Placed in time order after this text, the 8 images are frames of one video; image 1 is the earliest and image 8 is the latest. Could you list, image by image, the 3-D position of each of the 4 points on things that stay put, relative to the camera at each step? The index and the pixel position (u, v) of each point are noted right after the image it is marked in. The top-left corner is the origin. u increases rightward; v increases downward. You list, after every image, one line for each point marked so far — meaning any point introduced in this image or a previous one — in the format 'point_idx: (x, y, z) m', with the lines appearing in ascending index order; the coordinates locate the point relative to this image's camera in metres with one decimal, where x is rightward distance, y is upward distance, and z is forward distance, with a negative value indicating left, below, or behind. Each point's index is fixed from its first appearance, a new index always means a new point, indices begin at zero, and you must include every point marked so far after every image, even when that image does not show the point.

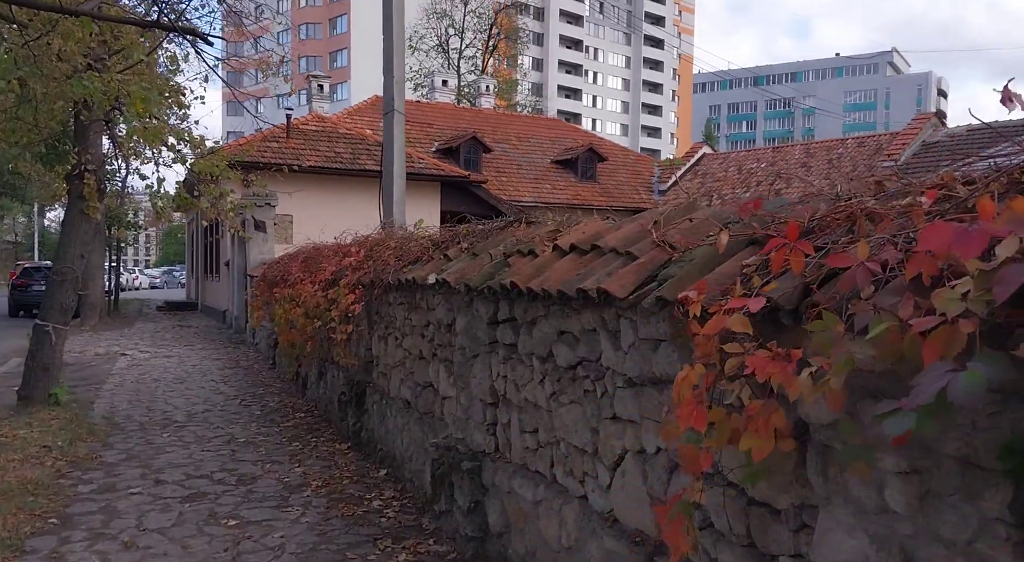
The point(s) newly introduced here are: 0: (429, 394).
0: (-0.5, -0.7, +5.4) m
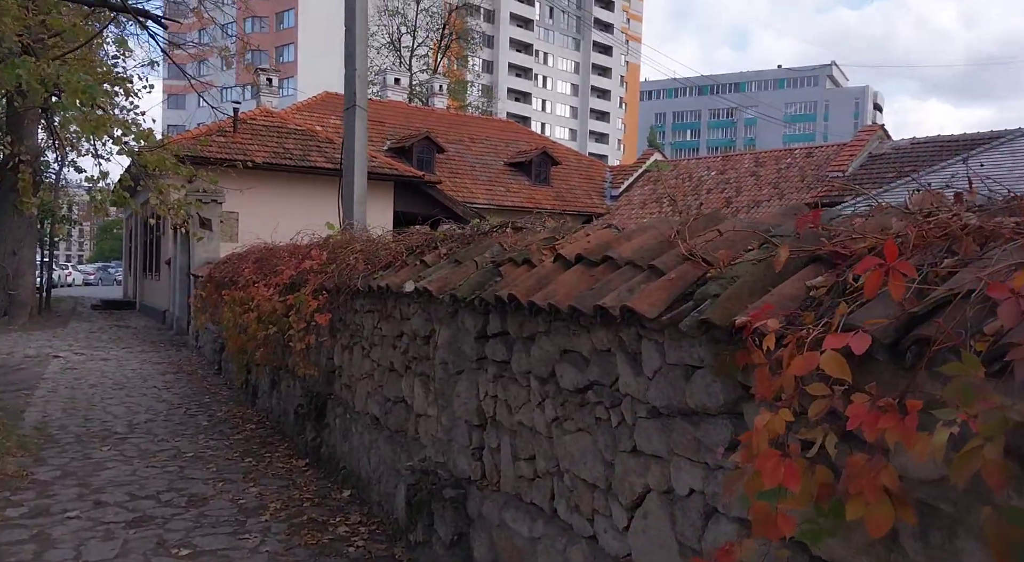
0: (-0.6, -0.8, +5.0) m
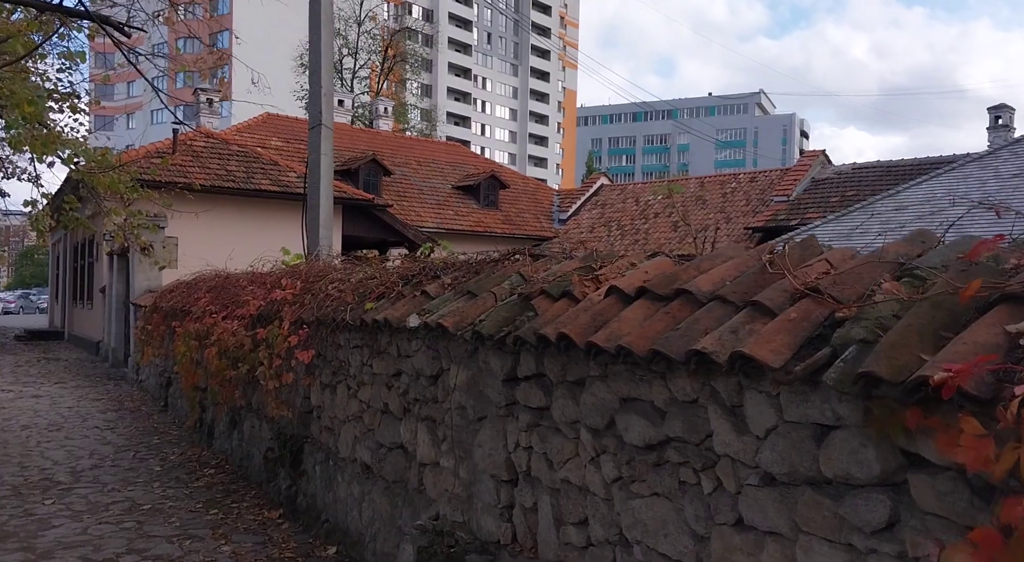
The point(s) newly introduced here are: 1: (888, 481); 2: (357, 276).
0: (-0.6, -0.9, +4.5) m
1: (+0.8, -0.4, +1.8) m
2: (-1.0, 0.0, +5.4) m
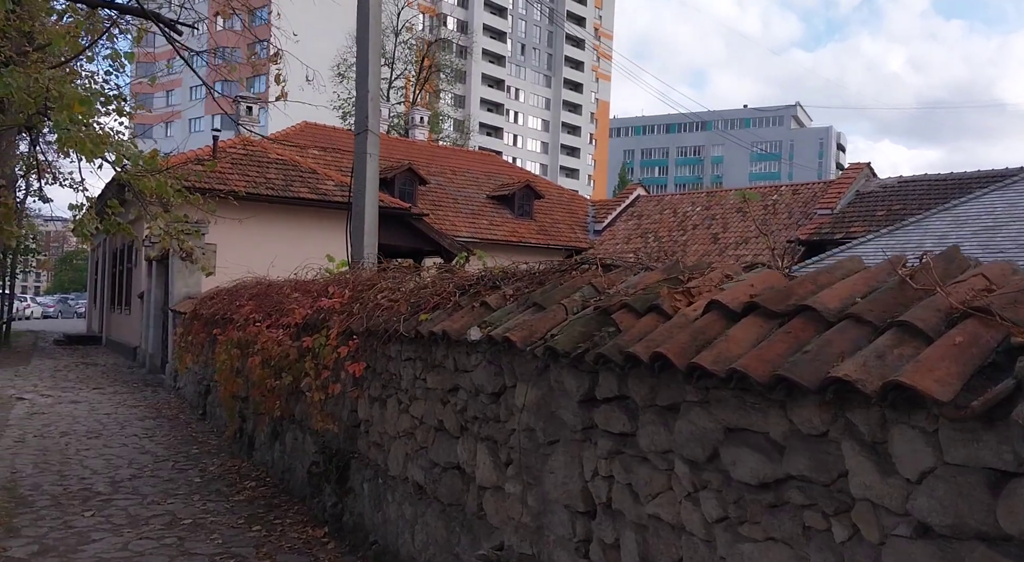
0: (-0.3, -1.0, +4.2) m
1: (+1.0, -0.5, +1.5) m
2: (-0.6, 0.0, +5.1) m
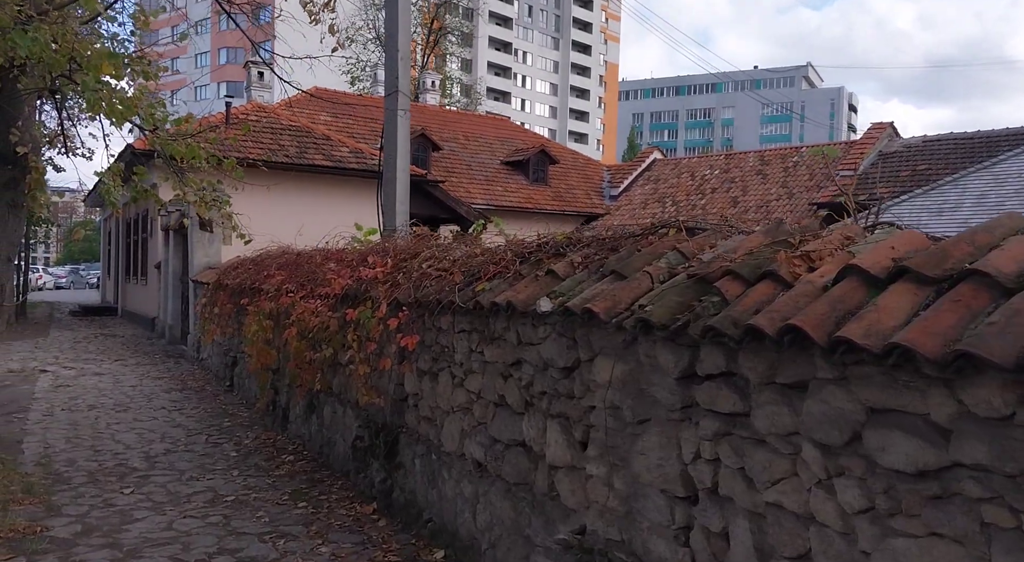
0: (+0.1, -0.8, +4.0) m
1: (+1.3, -0.4, +1.2) m
2: (-0.3, +0.2, +4.9) m
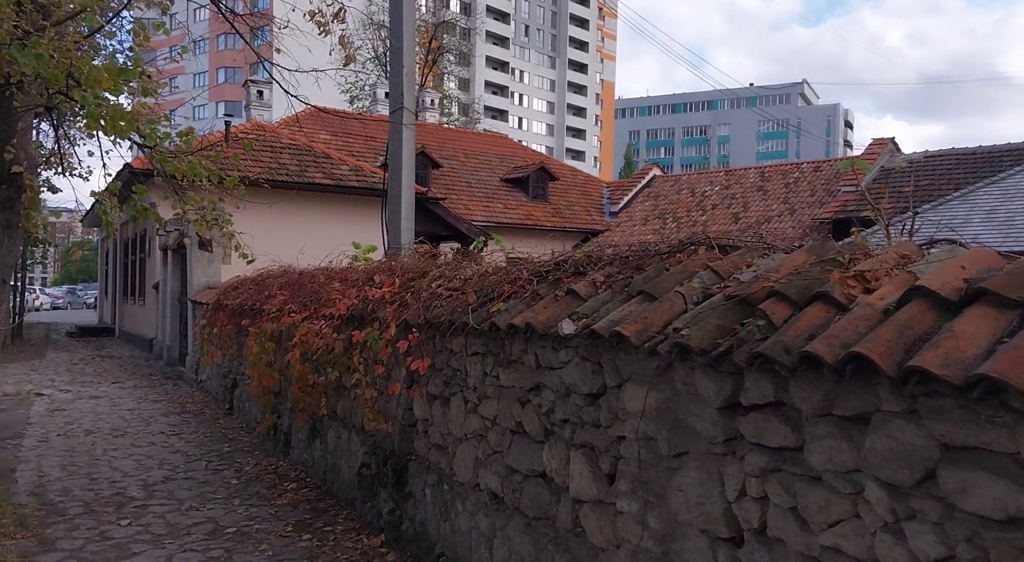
0: (+0.1, -0.9, +3.8) m
1: (+1.4, -0.4, +1.0) m
2: (-0.2, 0.0, +4.7) m
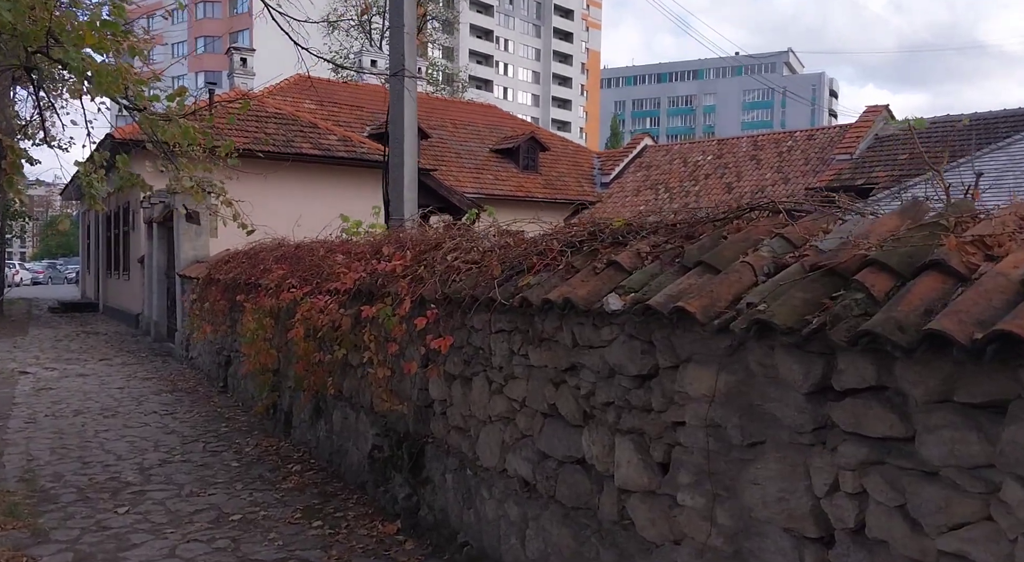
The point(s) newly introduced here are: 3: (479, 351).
0: (+0.3, -0.8, +3.5) m
1: (+1.6, -0.4, +0.8) m
2: (-0.1, +0.2, +4.3) m
3: (-0.2, -0.4, +4.3) m
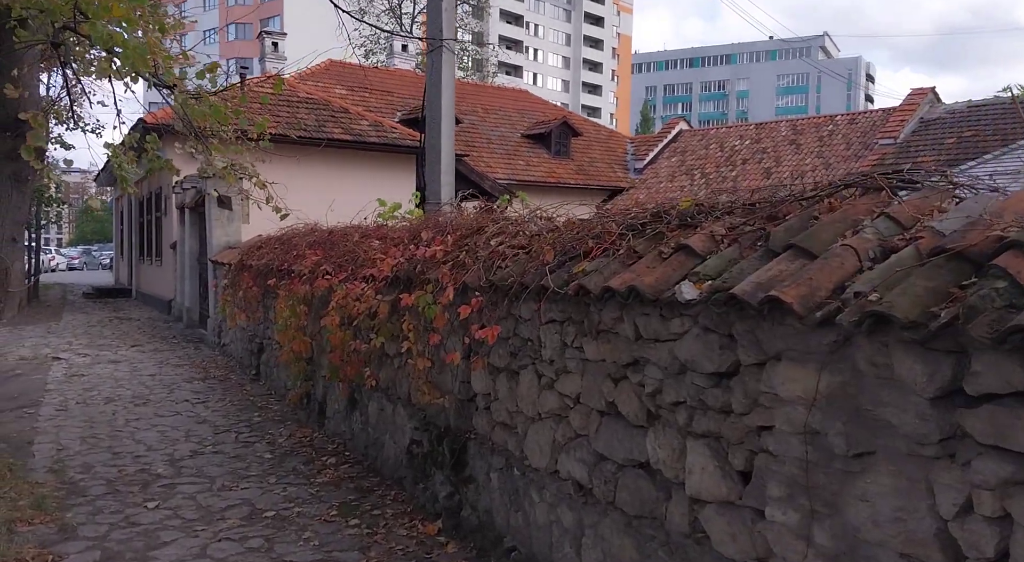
0: (+0.5, -0.8, +3.2) m
1: (+1.8, -0.4, +0.4) m
2: (+0.2, +0.3, +4.0) m
3: (+0.1, -0.3, +4.0) m
